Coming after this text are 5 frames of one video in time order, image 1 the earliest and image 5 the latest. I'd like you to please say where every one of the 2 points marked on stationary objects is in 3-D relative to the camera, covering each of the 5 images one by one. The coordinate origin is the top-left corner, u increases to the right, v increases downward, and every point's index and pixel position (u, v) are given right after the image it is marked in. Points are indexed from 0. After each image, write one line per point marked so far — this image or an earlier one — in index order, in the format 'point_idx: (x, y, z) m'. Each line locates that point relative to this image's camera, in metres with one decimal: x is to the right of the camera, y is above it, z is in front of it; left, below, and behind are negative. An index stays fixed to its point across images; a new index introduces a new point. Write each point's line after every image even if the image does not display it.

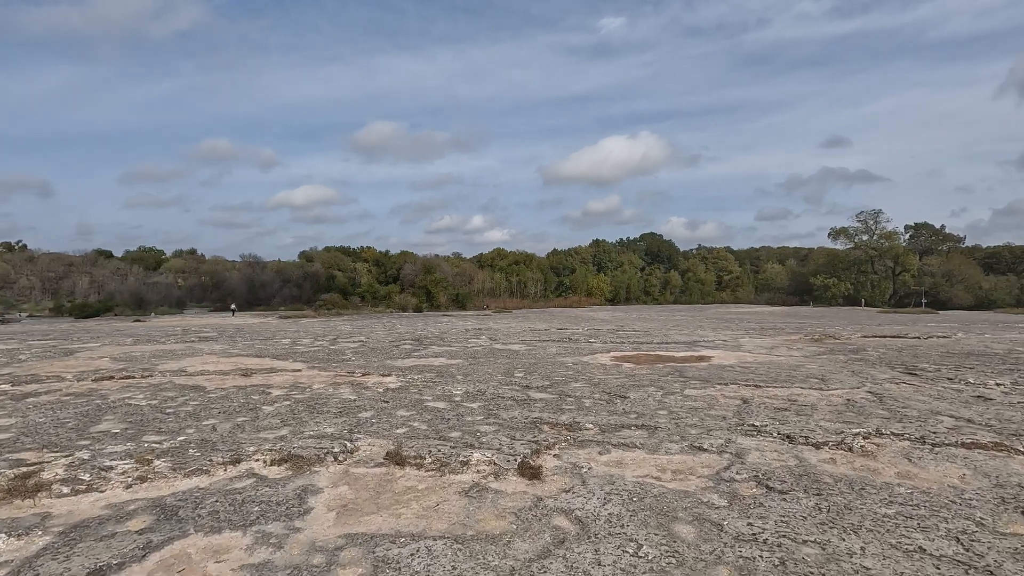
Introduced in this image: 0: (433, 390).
0: (-1.3, -1.6, +8.8) m
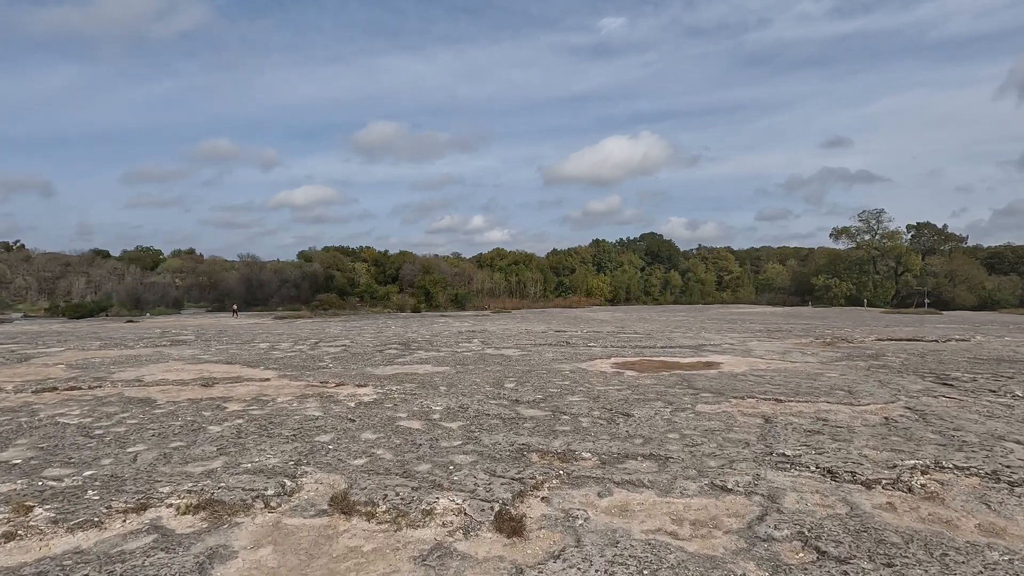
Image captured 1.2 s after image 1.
0: (-1.4, -1.6, +7.8) m
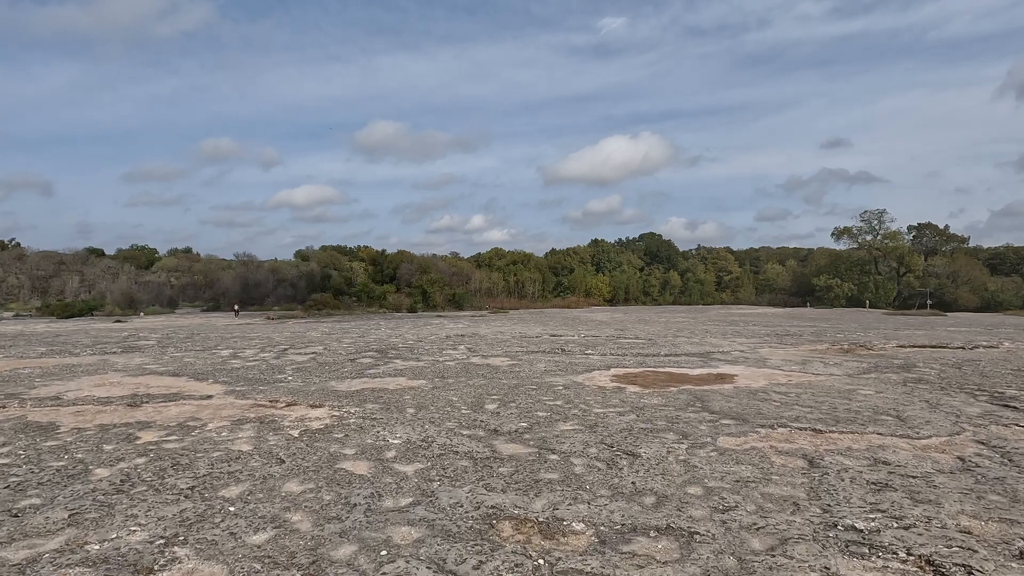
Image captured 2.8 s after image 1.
0: (-1.7, -1.7, +6.3) m
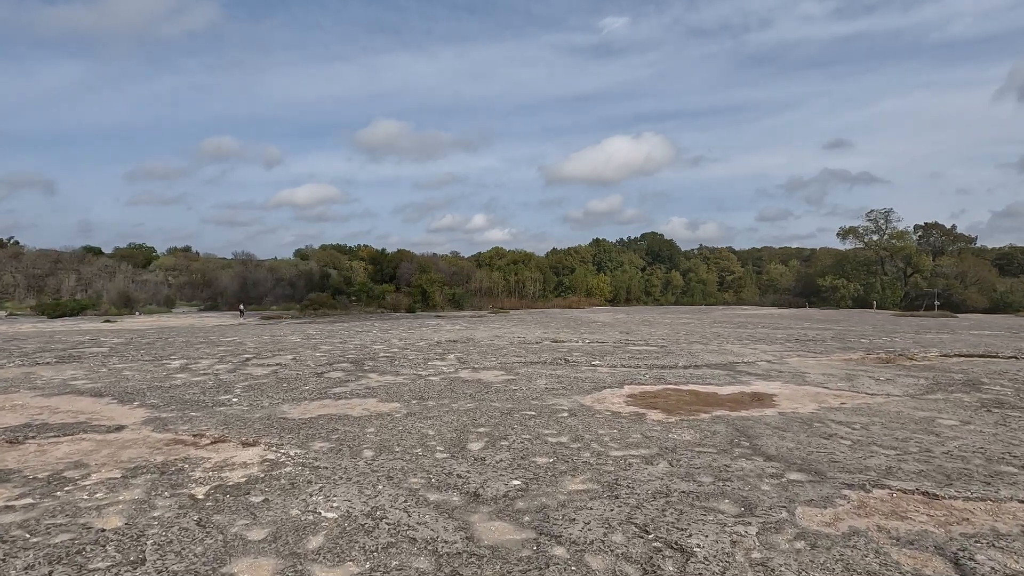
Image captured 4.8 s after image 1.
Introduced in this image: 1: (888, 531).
0: (-1.8, -1.7, +4.5) m
1: (+2.6, -1.7, +3.9) m
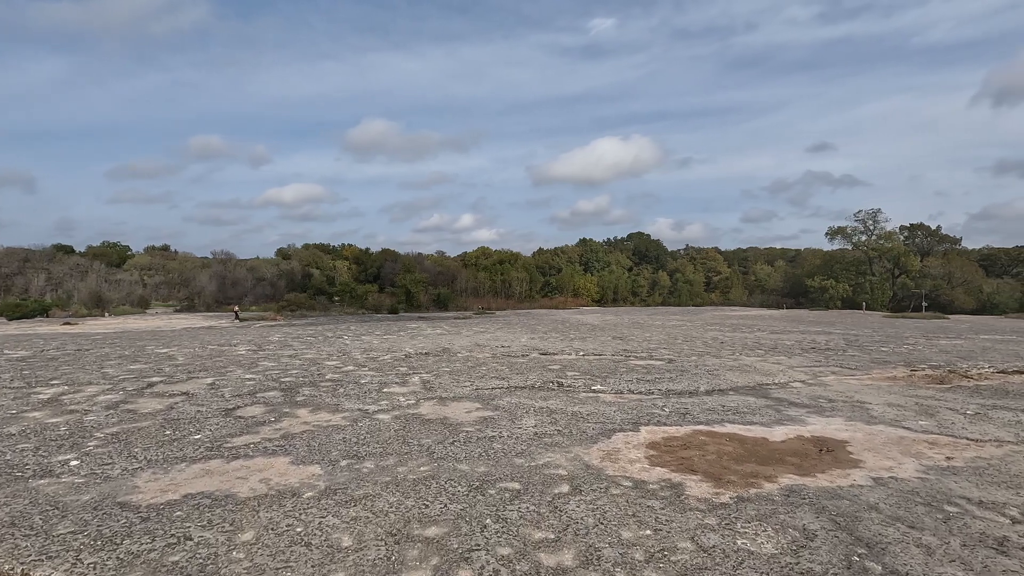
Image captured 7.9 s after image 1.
0: (-2.0, -1.8, +1.8) m
1: (+2.5, -1.8, +1.4) m
